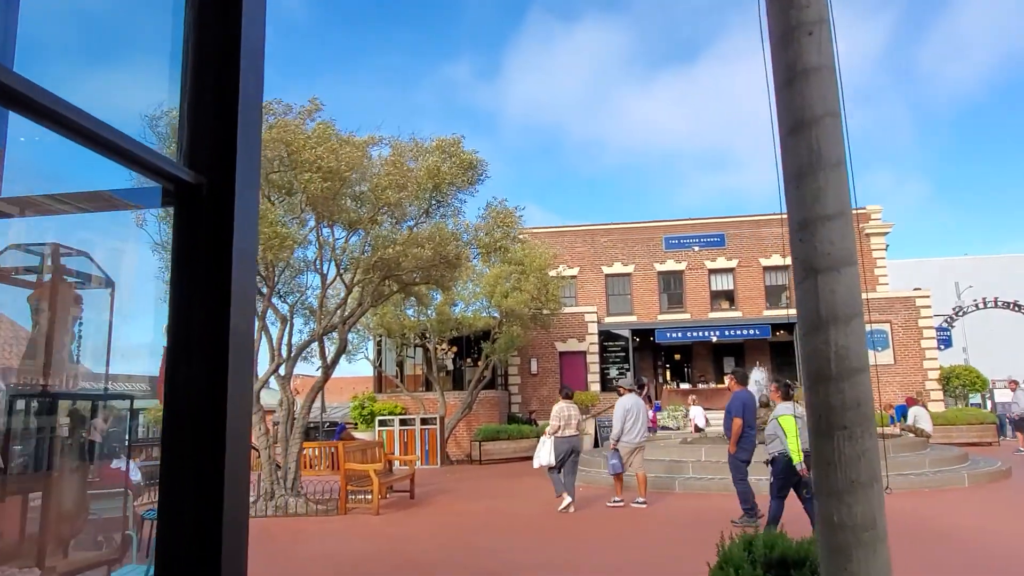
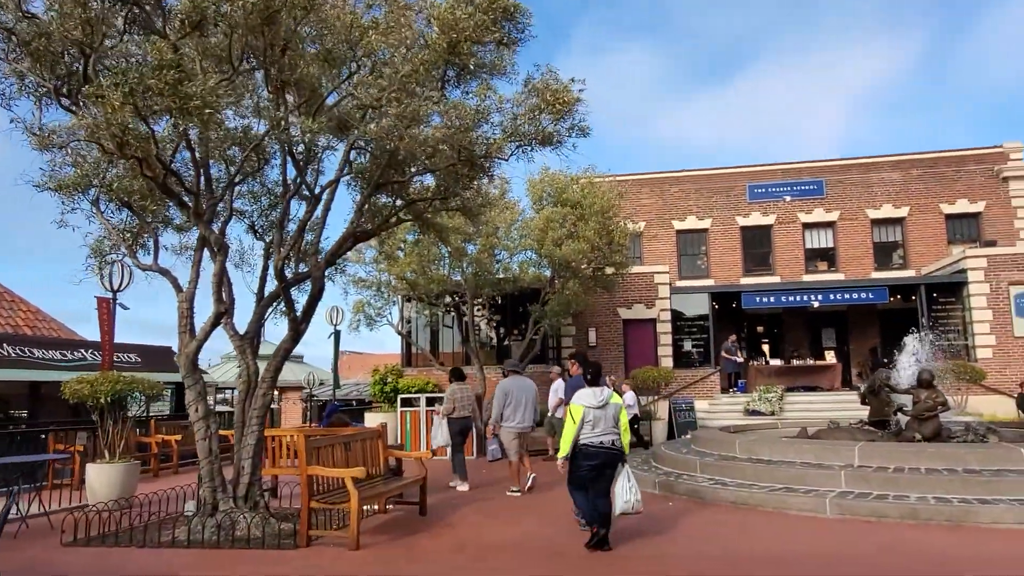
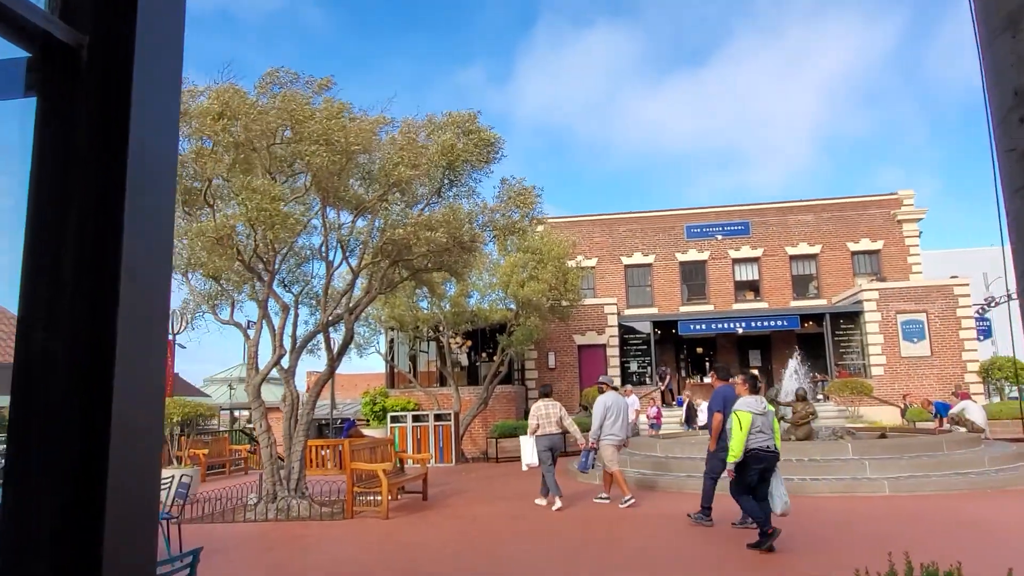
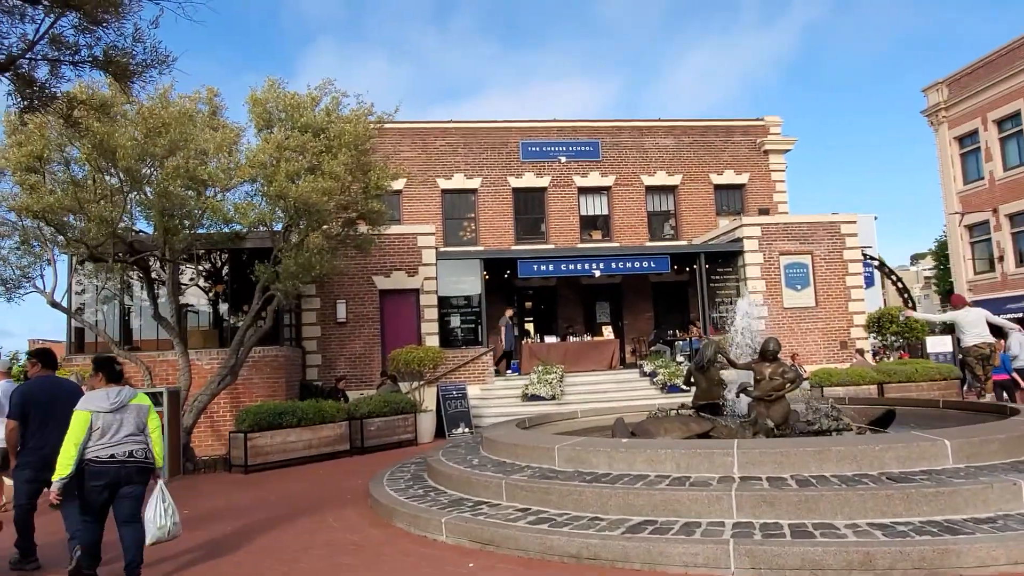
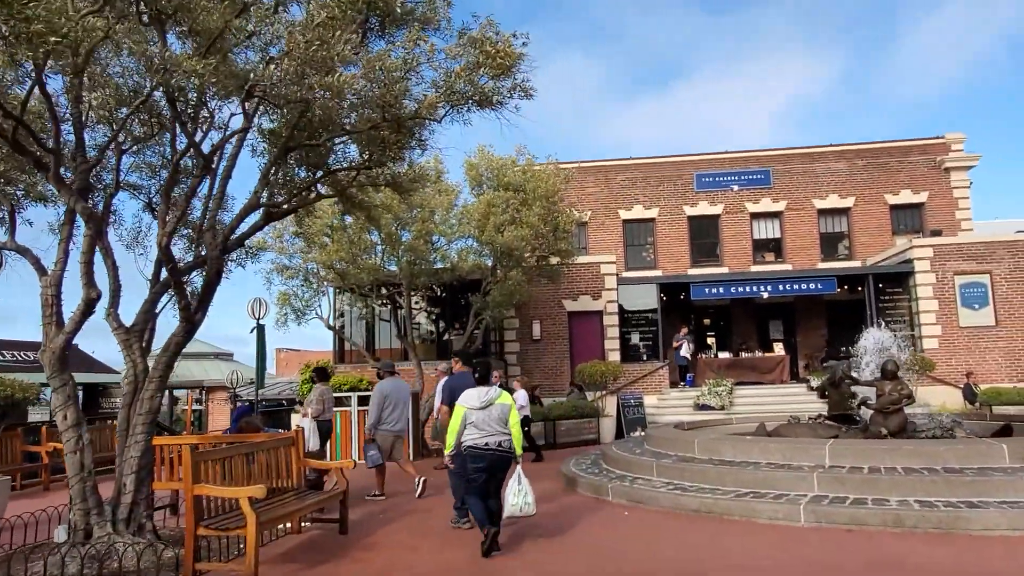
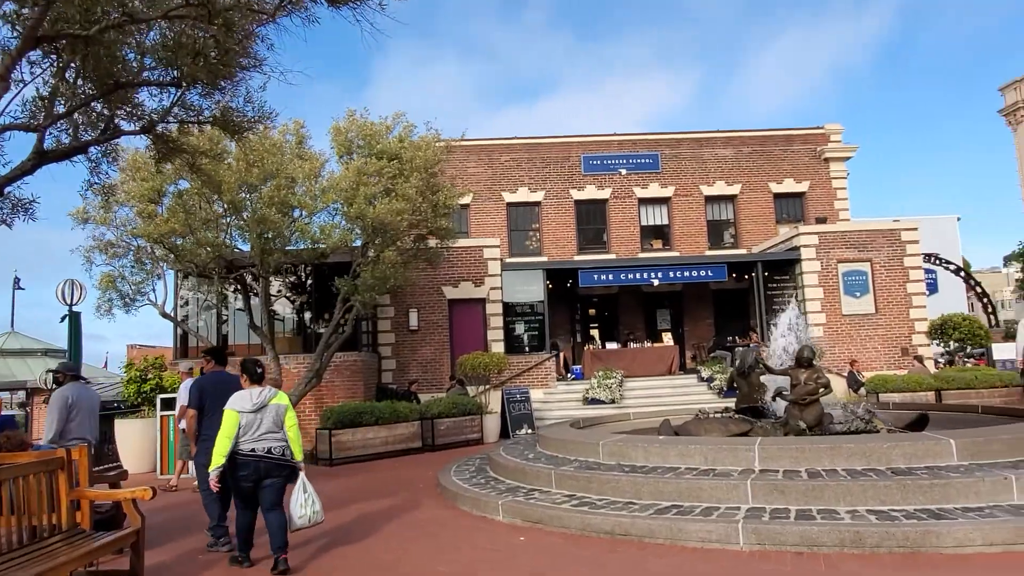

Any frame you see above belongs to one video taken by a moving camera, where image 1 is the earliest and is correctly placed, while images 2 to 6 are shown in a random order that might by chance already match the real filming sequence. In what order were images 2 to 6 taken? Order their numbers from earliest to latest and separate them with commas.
3, 2, 5, 6, 4
